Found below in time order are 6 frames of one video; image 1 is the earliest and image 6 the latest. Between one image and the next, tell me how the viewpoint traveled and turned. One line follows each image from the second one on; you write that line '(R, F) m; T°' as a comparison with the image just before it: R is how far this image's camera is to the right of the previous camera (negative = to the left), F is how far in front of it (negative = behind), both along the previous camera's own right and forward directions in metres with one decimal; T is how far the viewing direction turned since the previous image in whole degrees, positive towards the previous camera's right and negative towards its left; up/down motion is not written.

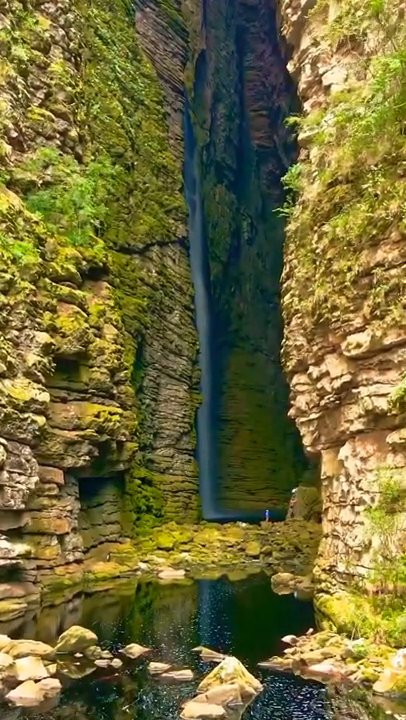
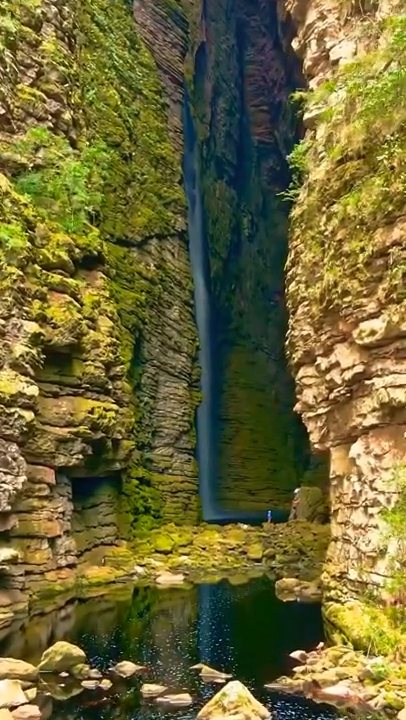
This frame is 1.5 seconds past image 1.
(0.0, +1.1) m; 0°
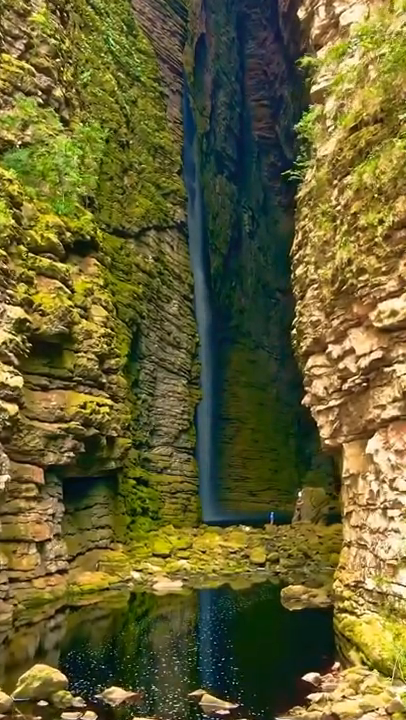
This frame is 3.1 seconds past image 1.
(0.0, +1.3) m; 0°
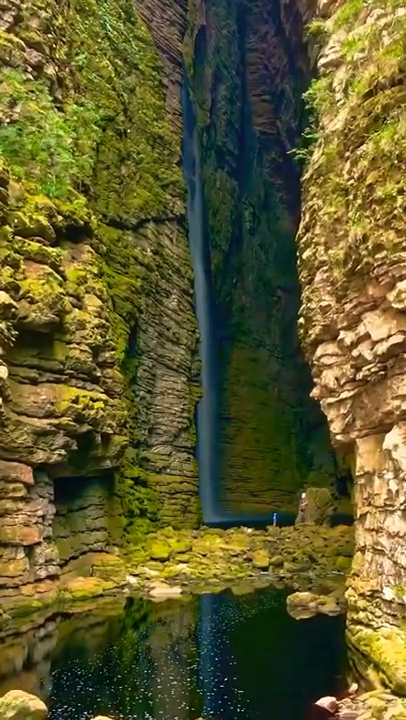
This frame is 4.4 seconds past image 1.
(0.0, +1.2) m; 0°
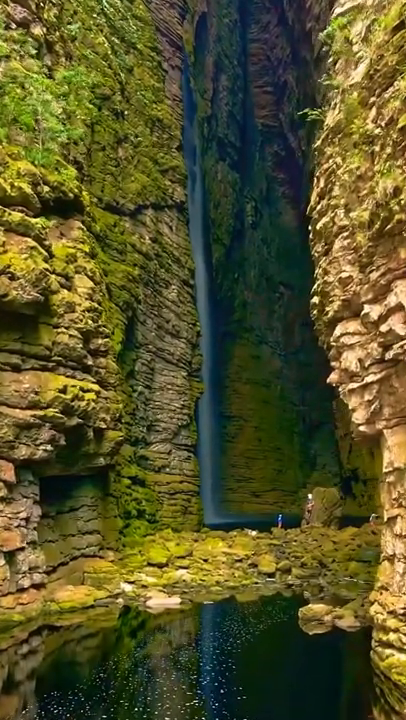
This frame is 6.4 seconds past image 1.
(0.0, +1.7) m; 0°
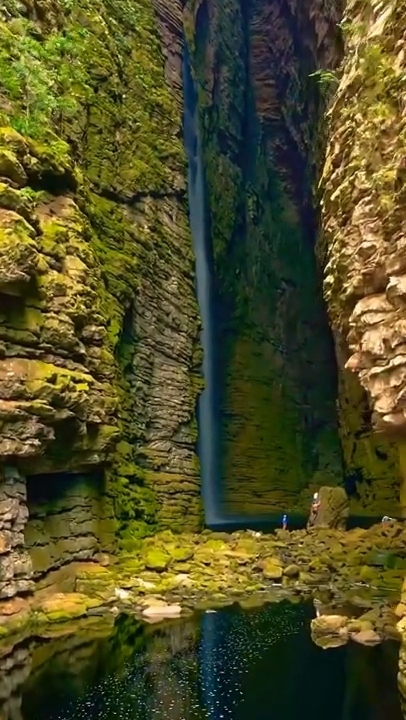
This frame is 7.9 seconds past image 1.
(0.0, +1.4) m; 0°
